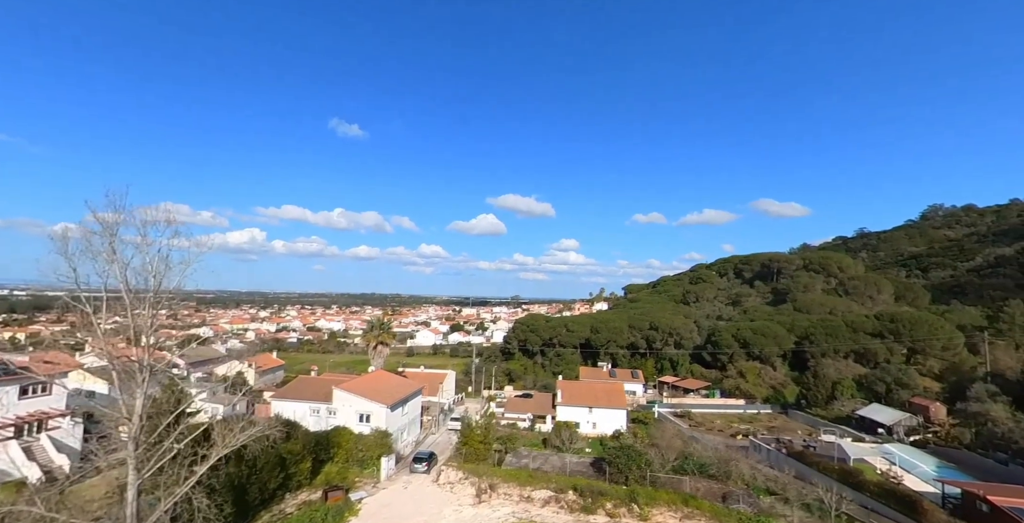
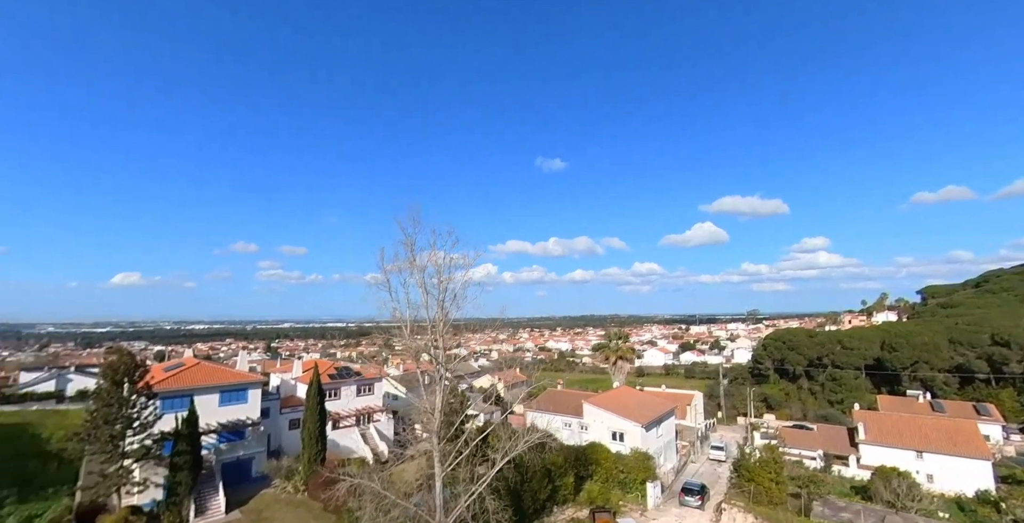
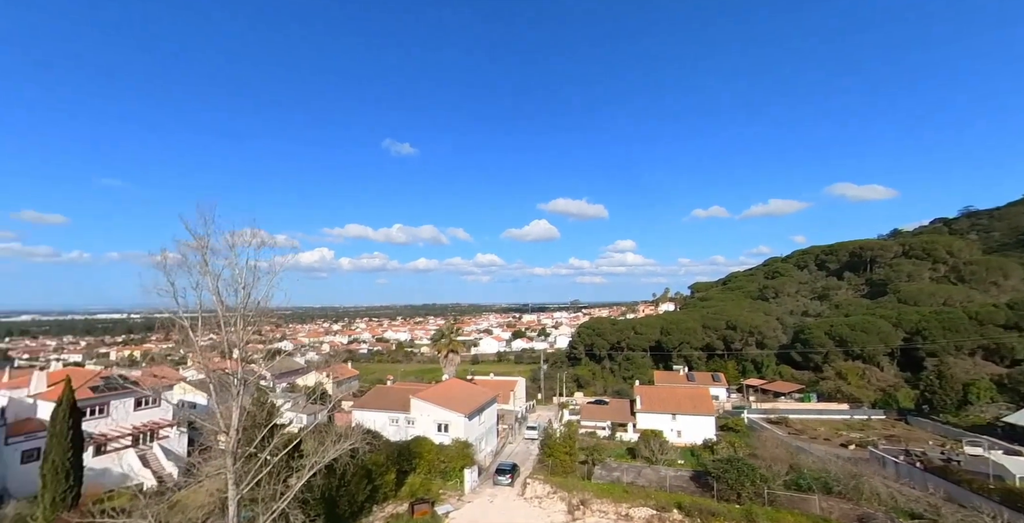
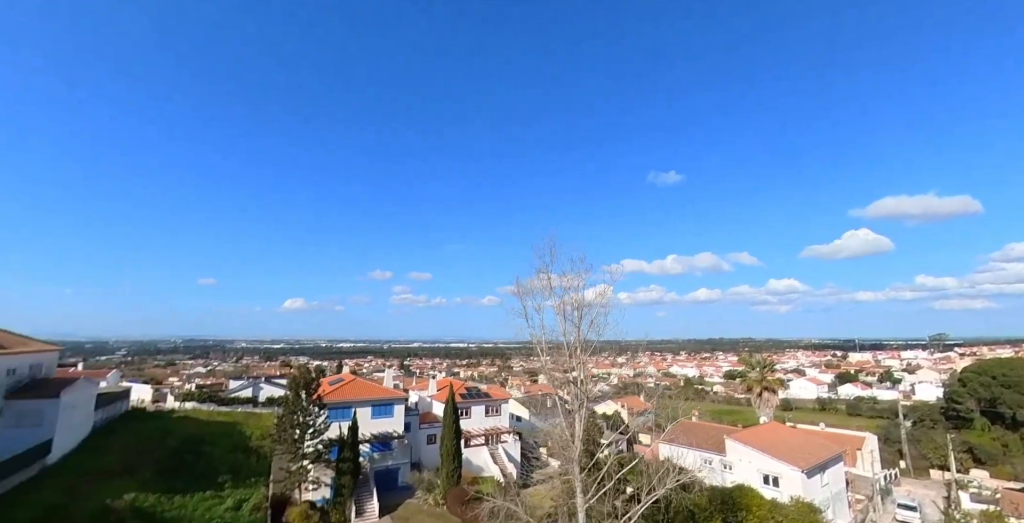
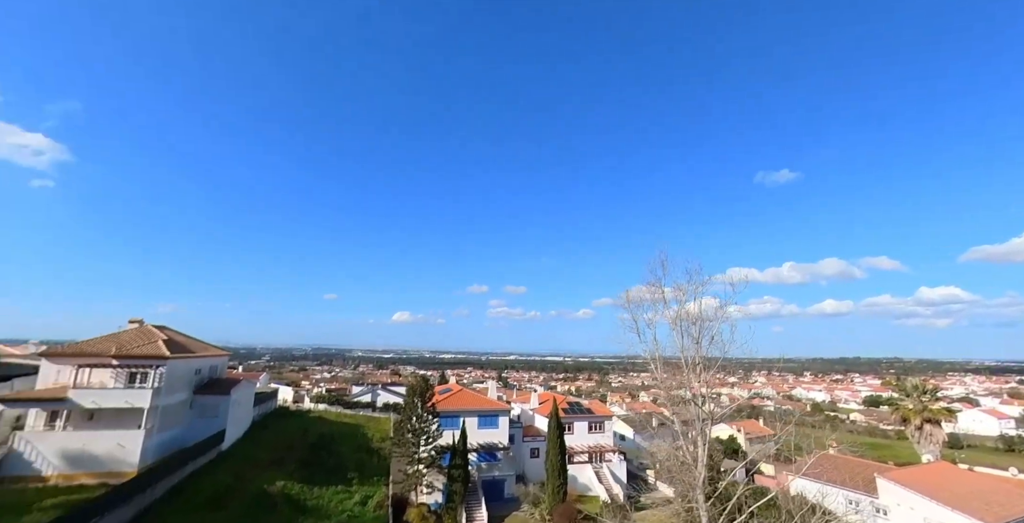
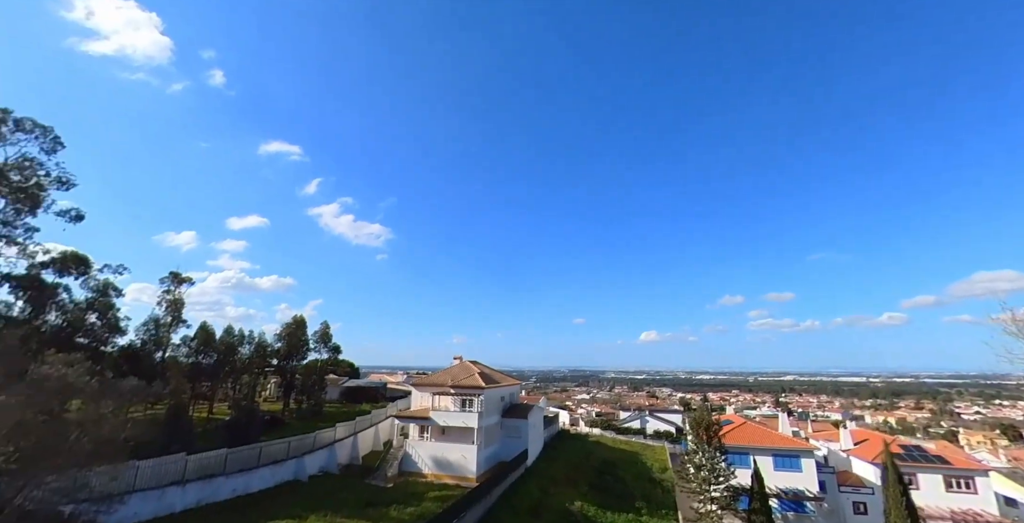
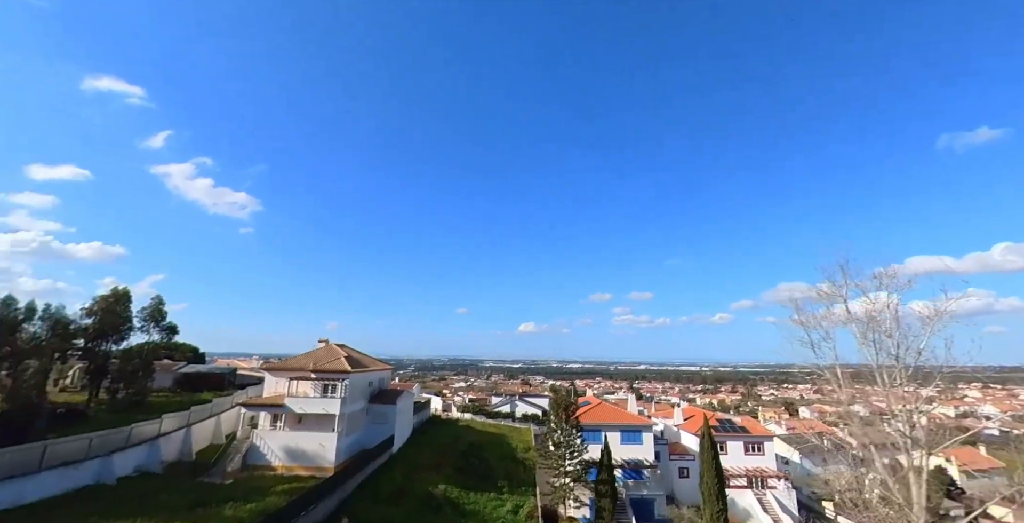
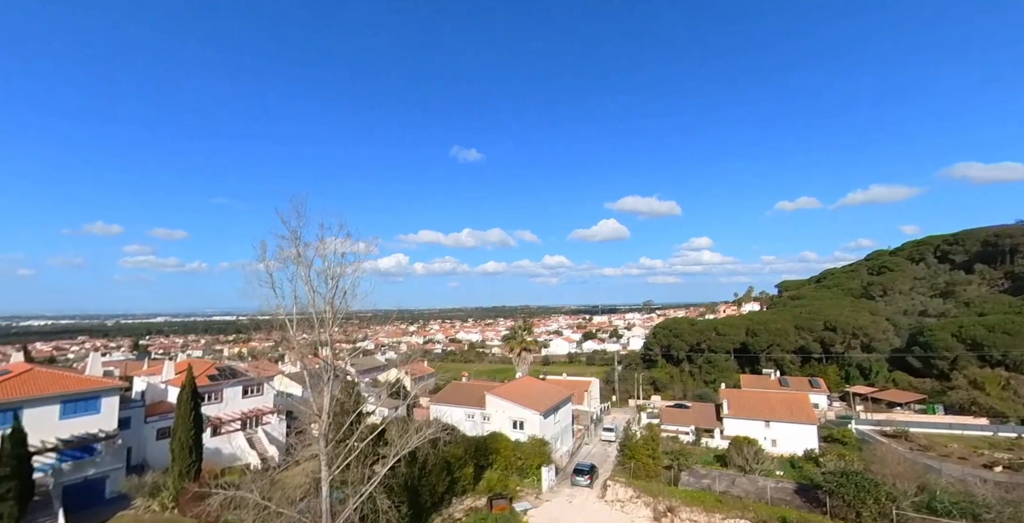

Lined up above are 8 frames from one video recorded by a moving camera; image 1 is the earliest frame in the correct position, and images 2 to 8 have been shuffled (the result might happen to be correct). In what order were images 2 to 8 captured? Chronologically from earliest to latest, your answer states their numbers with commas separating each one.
3, 8, 2, 4, 5, 7, 6
